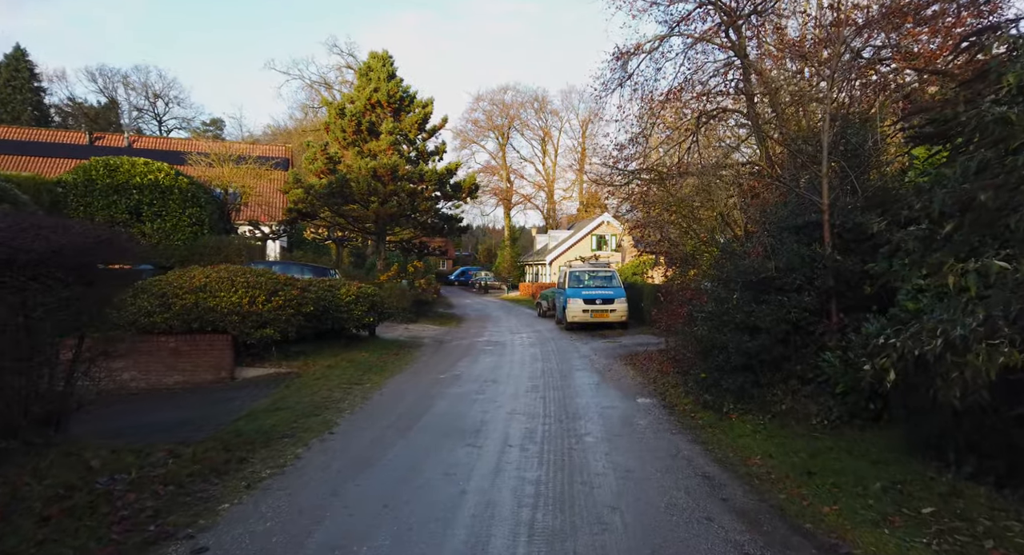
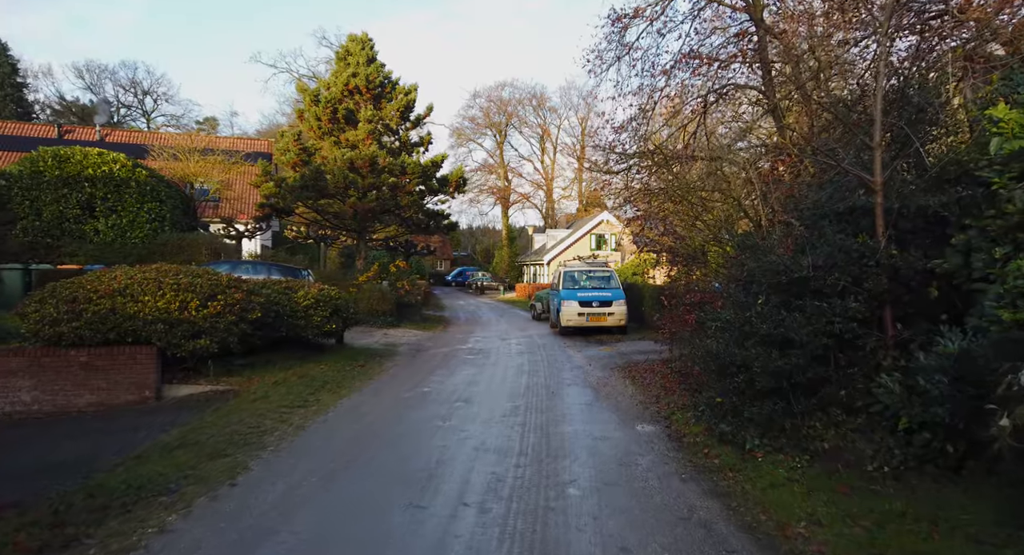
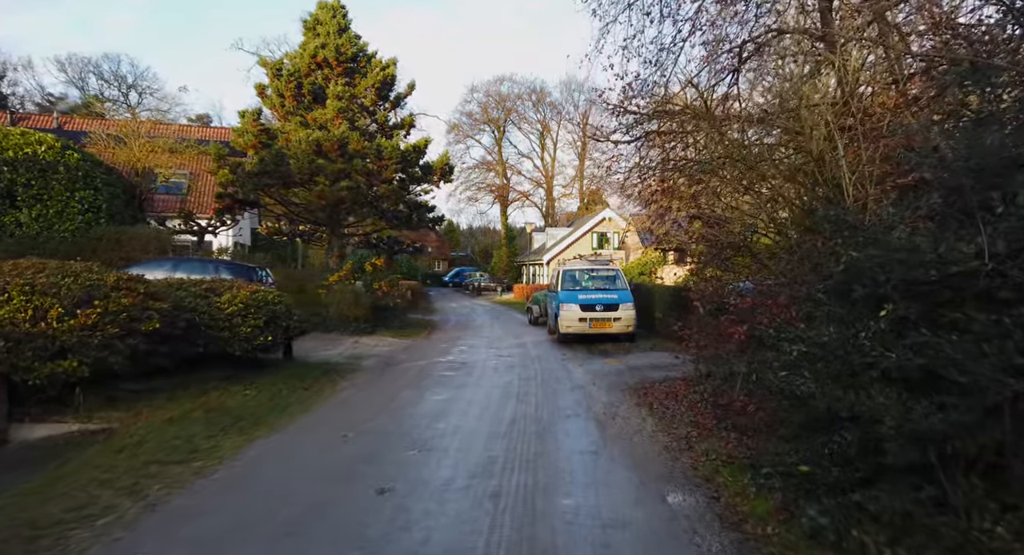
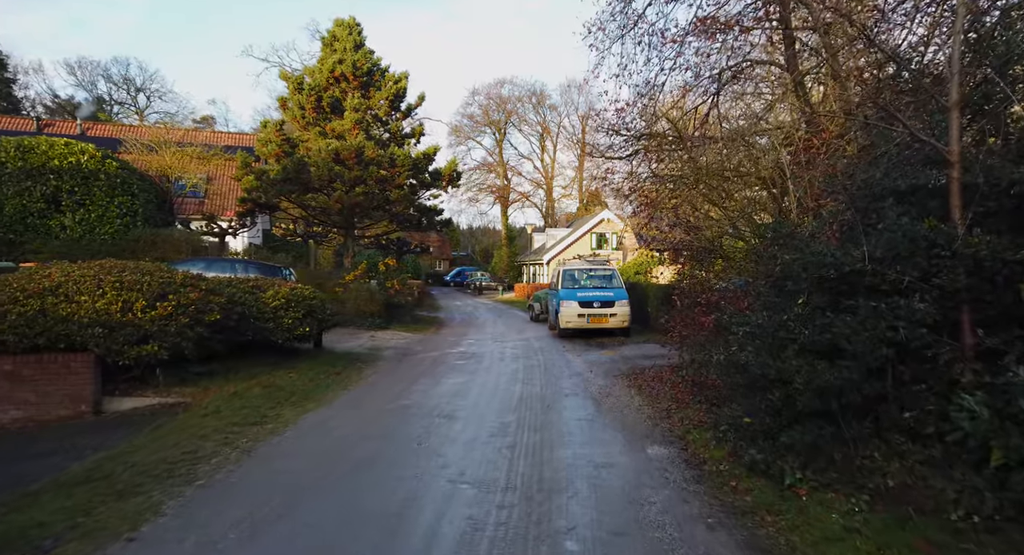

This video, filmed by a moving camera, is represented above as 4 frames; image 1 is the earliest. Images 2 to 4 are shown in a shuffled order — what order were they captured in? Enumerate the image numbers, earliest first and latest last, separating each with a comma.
2, 4, 3
